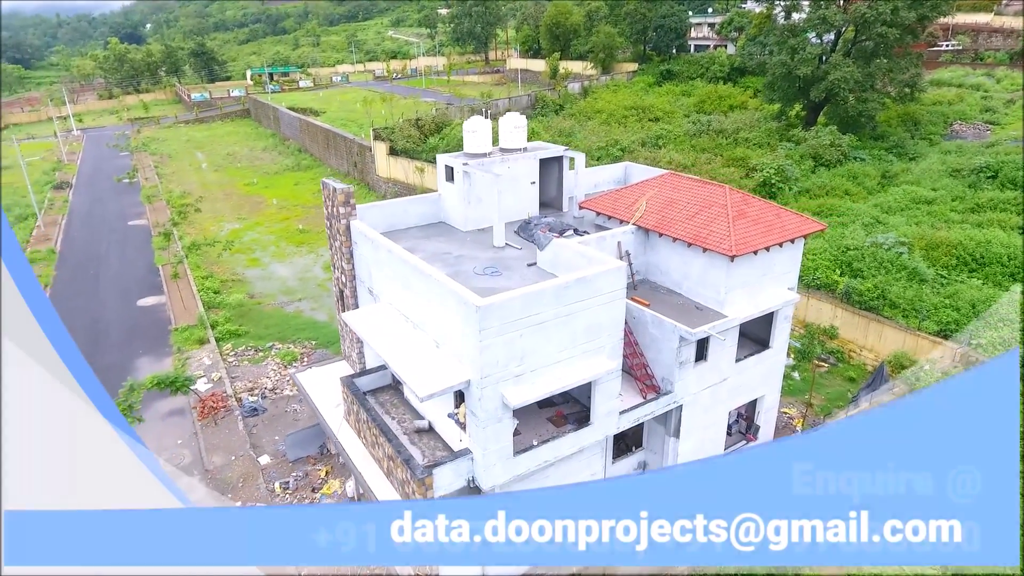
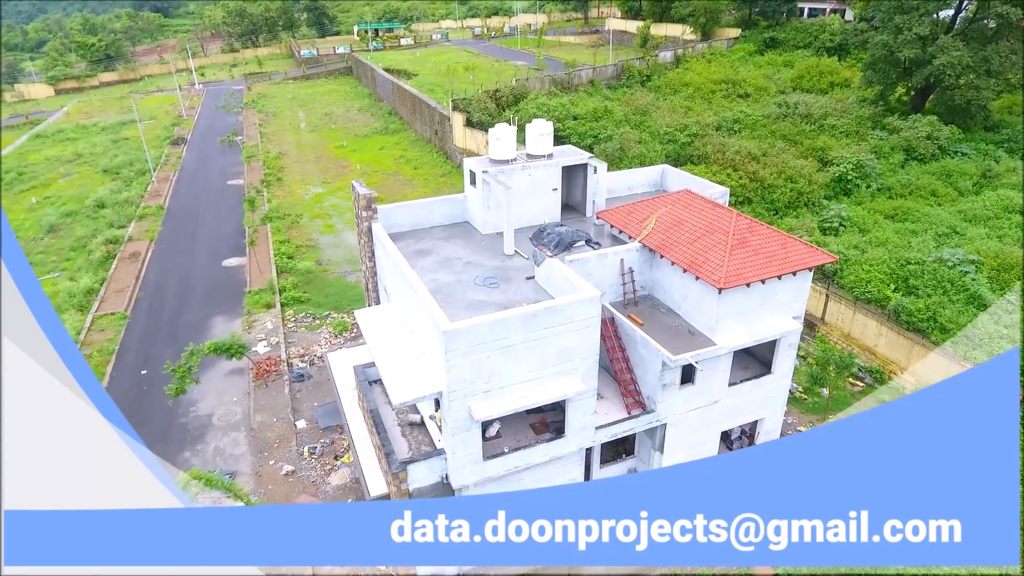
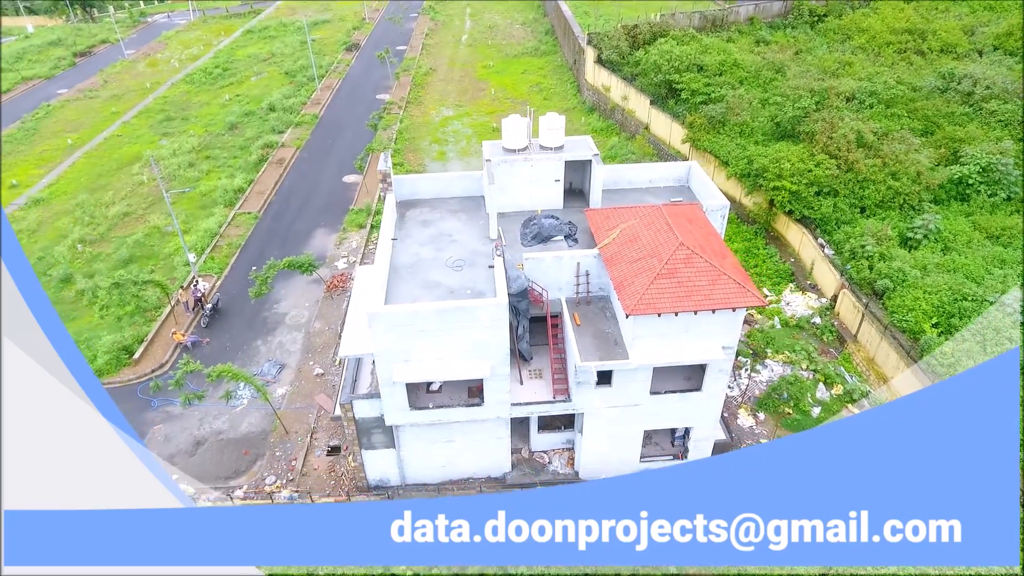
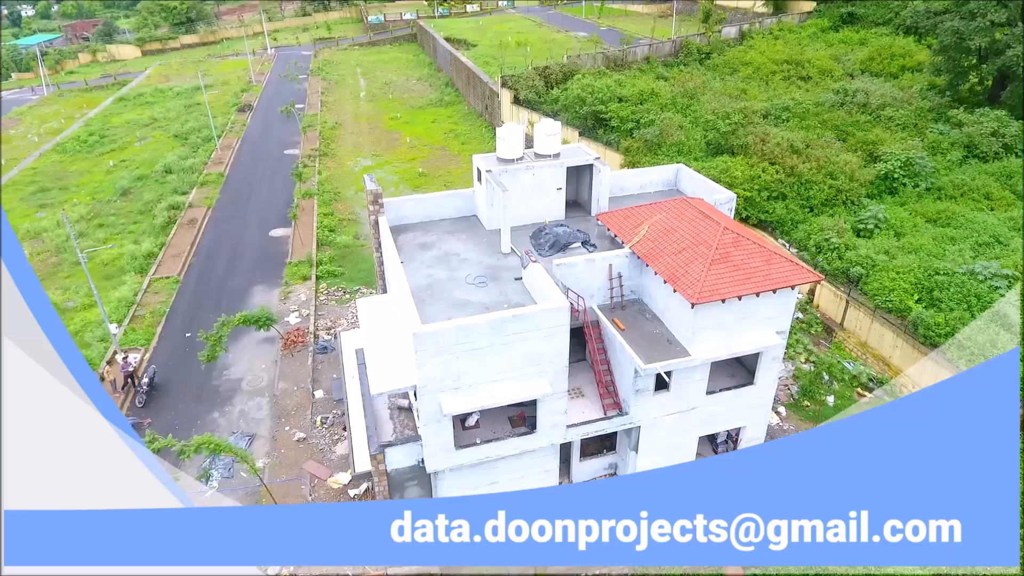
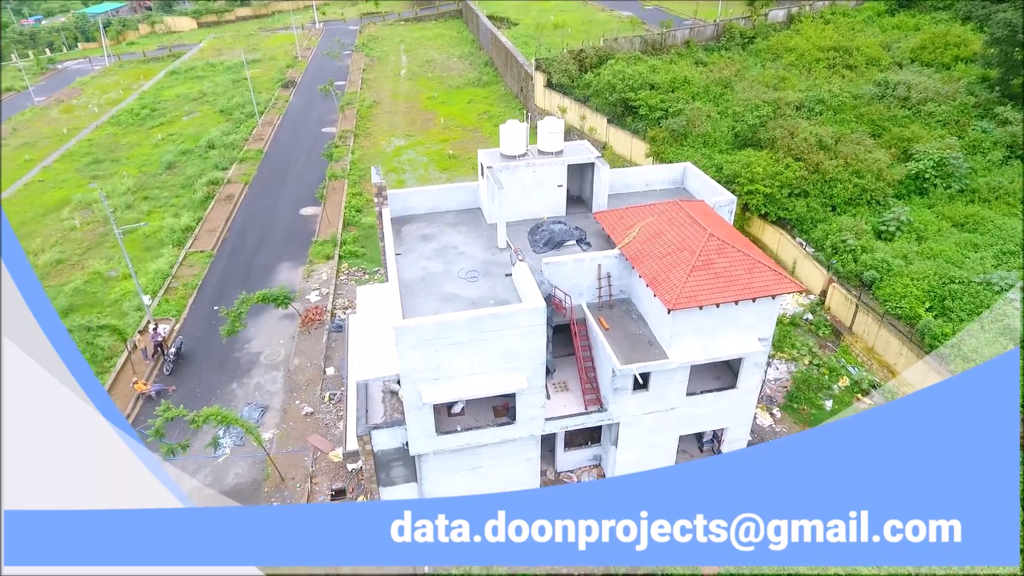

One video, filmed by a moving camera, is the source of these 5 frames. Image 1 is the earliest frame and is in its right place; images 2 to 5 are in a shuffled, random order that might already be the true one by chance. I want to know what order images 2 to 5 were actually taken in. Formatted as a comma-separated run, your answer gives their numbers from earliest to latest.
2, 4, 5, 3
